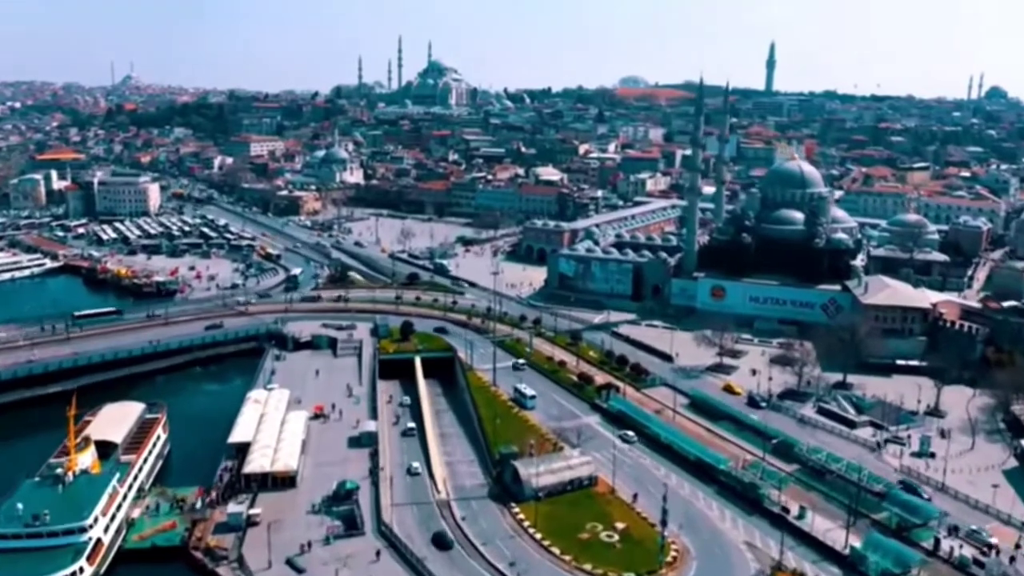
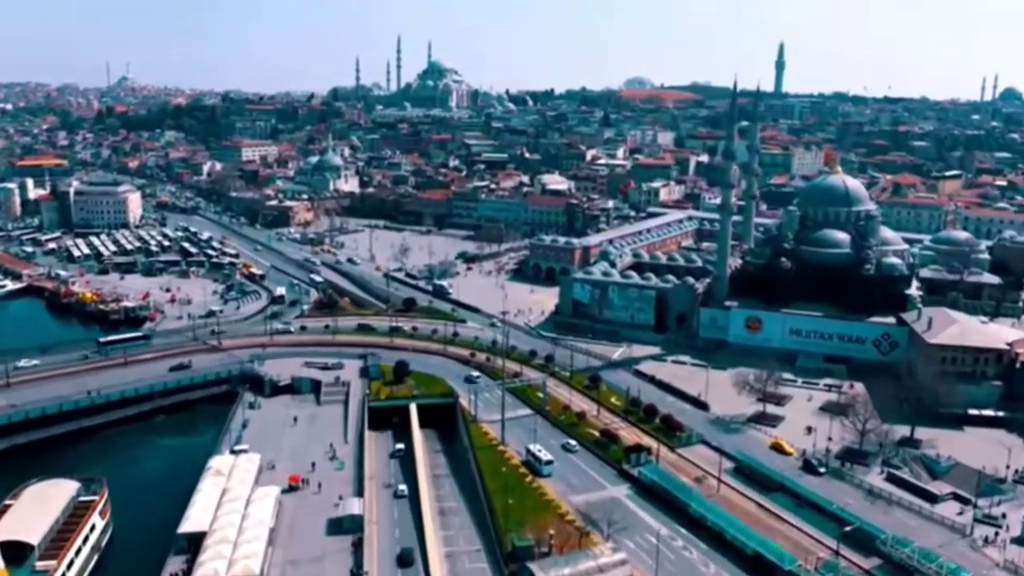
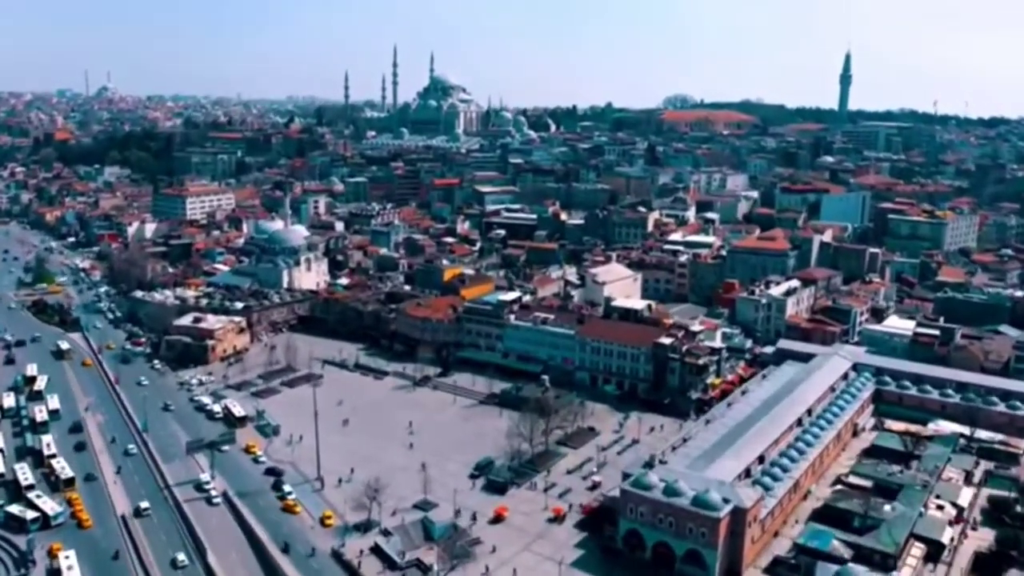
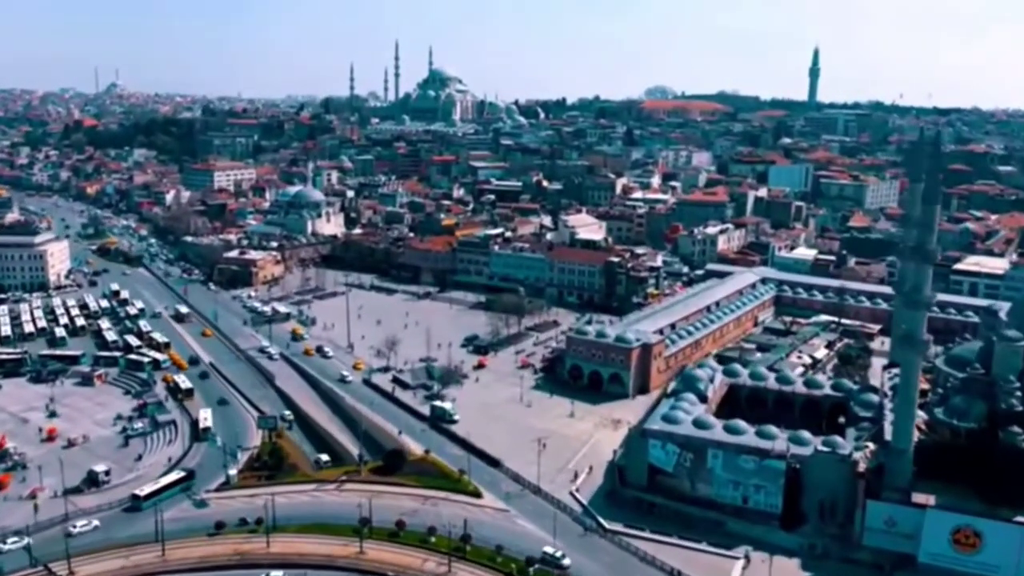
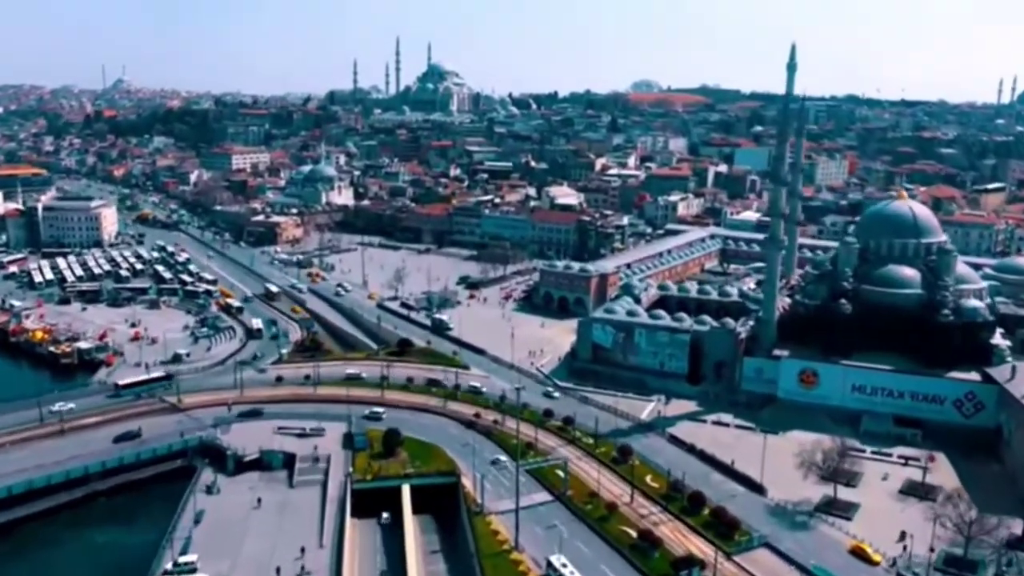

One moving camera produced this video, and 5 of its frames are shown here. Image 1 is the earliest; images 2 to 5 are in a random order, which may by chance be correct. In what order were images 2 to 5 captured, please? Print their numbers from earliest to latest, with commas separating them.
2, 5, 4, 3
